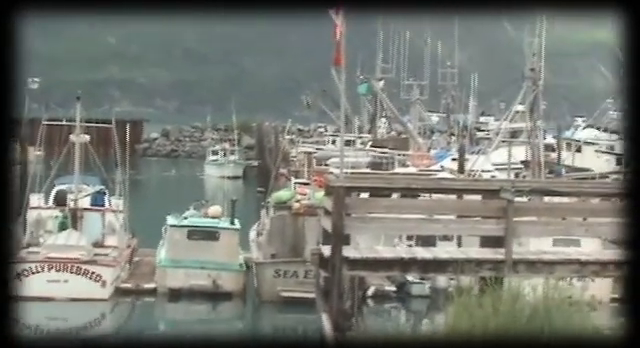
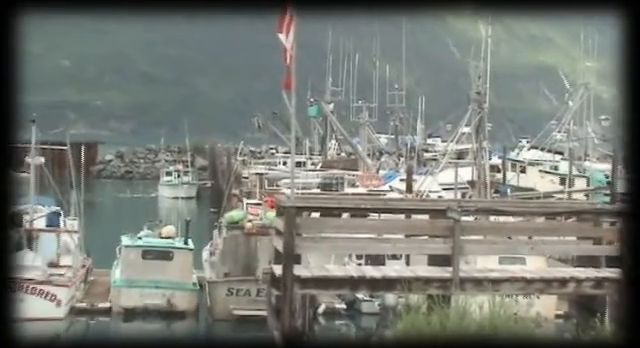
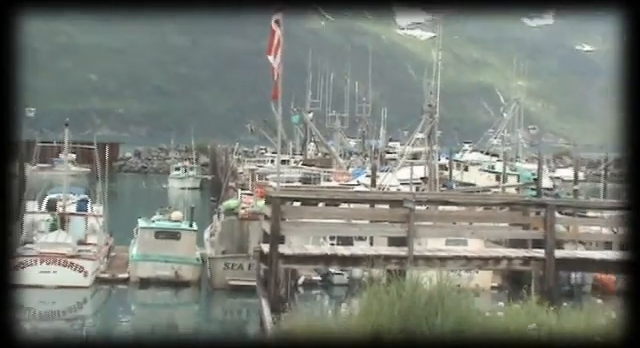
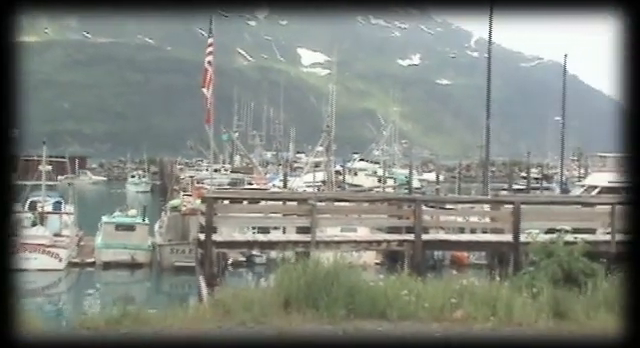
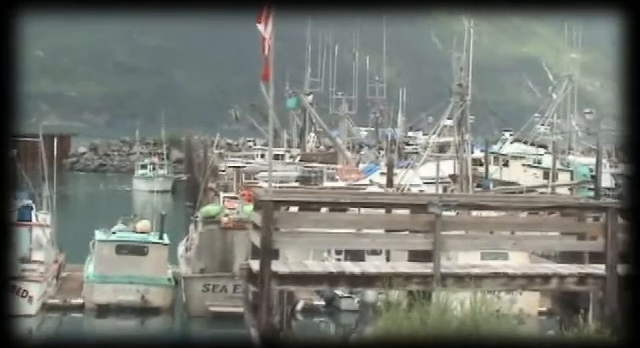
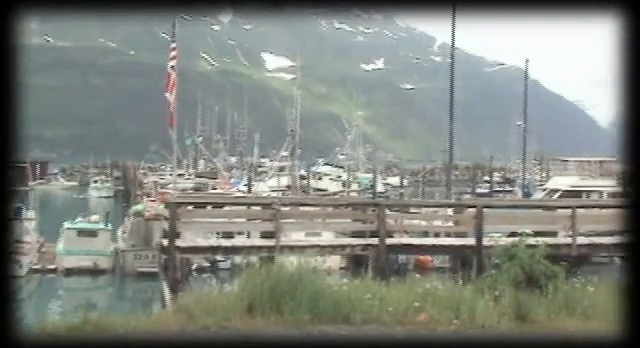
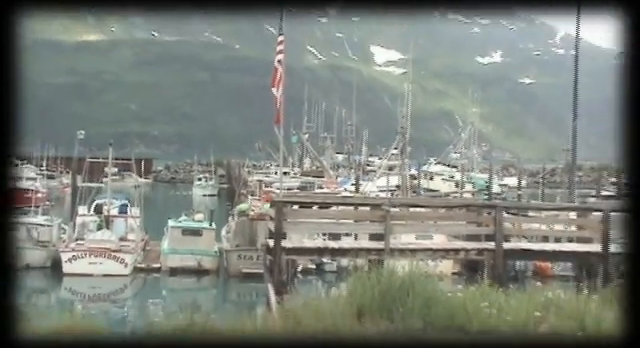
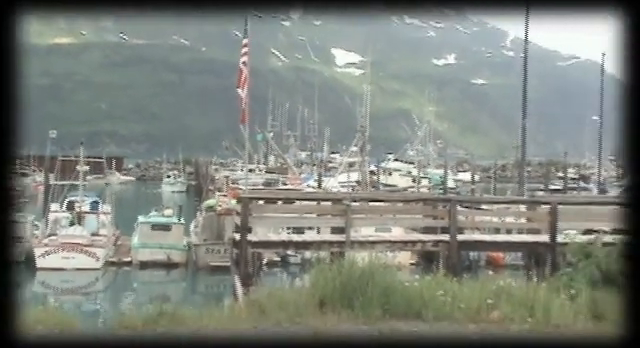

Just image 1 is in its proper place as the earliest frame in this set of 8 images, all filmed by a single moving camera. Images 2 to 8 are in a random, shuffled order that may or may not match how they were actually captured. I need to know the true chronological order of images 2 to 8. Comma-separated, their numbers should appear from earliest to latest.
5, 2, 3, 7, 8, 4, 6
